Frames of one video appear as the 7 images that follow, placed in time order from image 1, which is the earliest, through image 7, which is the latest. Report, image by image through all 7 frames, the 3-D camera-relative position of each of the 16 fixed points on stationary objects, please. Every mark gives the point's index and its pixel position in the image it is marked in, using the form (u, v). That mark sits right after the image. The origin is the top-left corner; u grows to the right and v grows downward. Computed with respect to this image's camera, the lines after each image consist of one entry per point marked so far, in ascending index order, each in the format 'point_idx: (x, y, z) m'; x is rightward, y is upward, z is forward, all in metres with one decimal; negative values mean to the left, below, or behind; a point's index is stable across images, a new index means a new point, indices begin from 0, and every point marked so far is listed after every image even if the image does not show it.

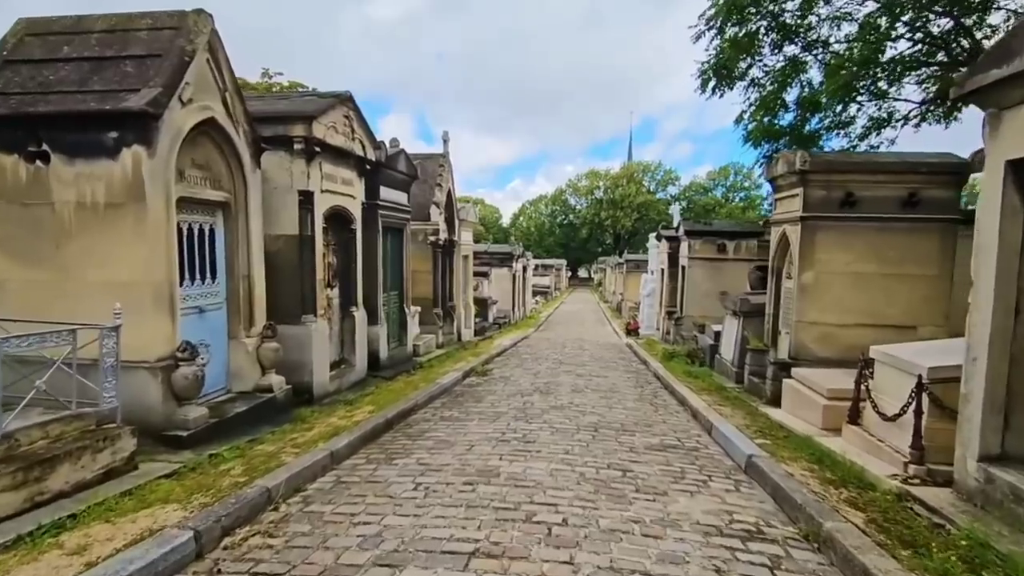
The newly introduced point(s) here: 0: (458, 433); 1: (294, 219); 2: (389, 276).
0: (-0.6, -1.7, +6.9) m
1: (-2.7, +0.9, +7.3) m
2: (-2.2, +0.2, +10.6) m
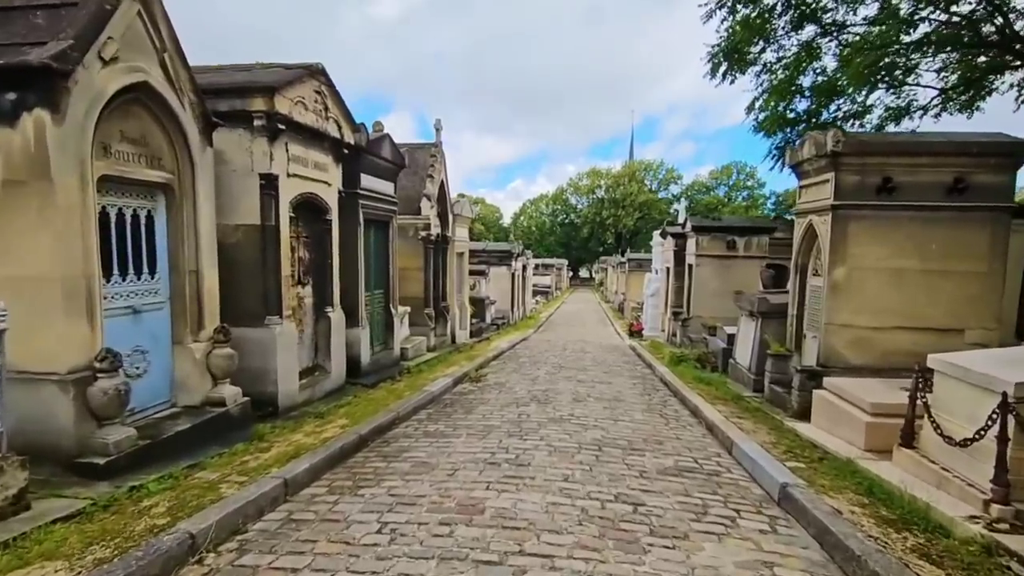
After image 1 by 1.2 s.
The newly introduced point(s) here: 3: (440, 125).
0: (-0.7, -1.7, +6.0) m
1: (-2.8, +0.9, +6.3) m
2: (-2.3, +0.2, +9.7) m
3: (-1.7, +3.8, +13.3) m
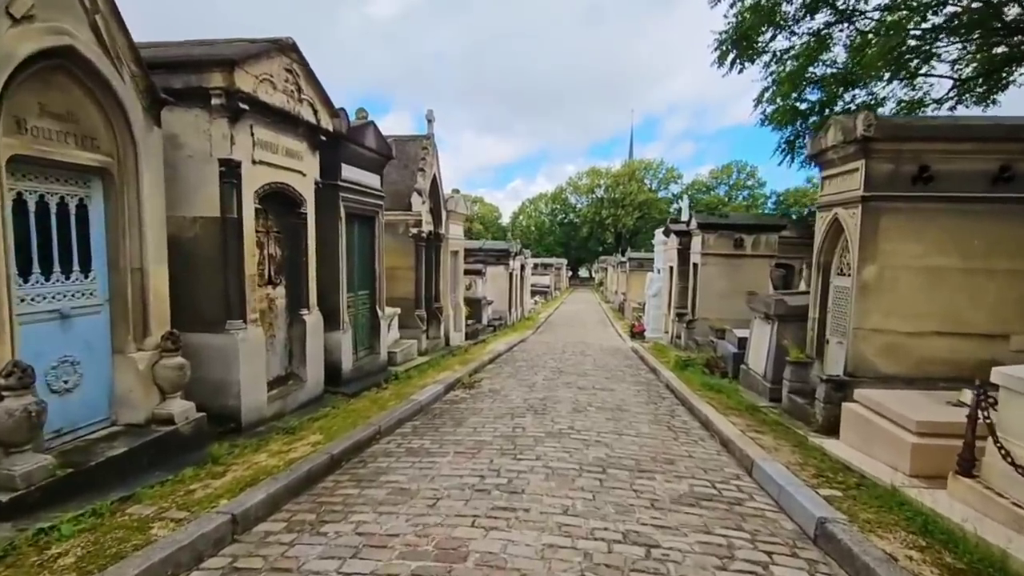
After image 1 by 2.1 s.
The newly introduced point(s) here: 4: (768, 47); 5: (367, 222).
0: (-0.8, -1.7, +5.2) m
1: (-2.9, +0.9, +5.6) m
2: (-2.4, +0.2, +9.0) m
3: (-1.7, +3.8, +12.6) m
4: (+5.9, +5.6, +13.4) m
5: (-2.3, +1.1, +9.3) m
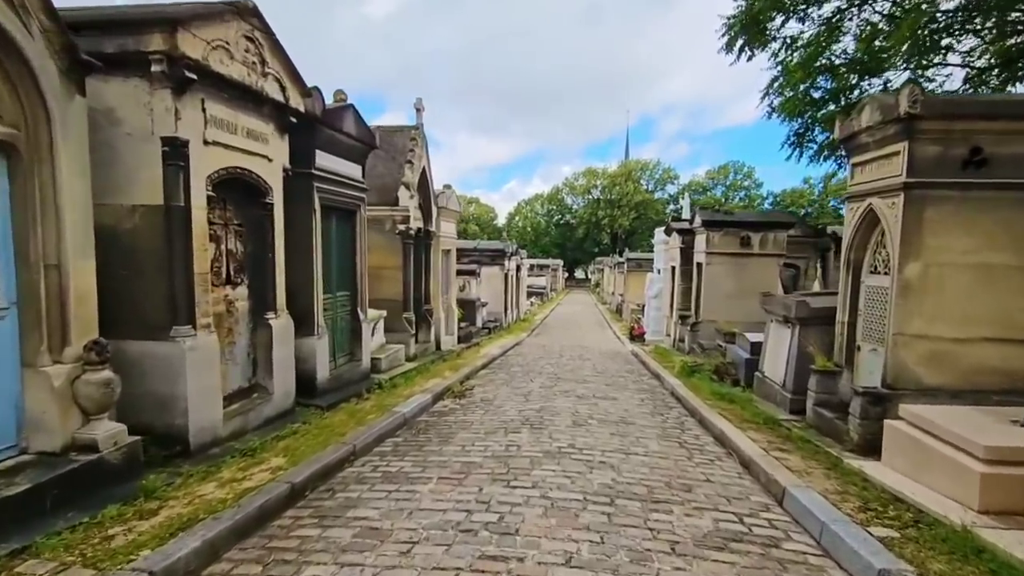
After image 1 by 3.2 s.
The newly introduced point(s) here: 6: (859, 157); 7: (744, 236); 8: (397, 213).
0: (-0.9, -1.7, +4.4) m
1: (-2.9, +0.9, +4.8) m
2: (-2.5, +0.2, +8.1) m
3: (-1.9, +3.7, +11.8) m
4: (+5.8, +5.6, +12.7) m
5: (-2.4, +1.1, +8.5) m
6: (+3.8, +1.4, +6.3) m
7: (+5.6, +1.2, +14.1) m
8: (-2.2, +1.4, +11.1) m
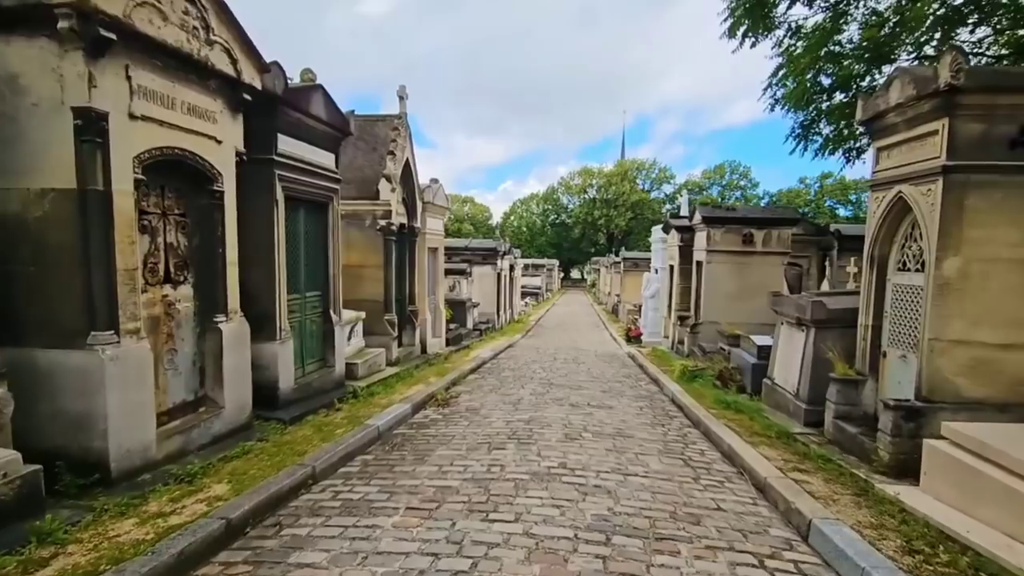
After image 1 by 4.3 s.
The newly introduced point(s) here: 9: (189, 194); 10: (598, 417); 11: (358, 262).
0: (-1.0, -1.7, +3.7) m
1: (-3.1, +0.9, +4.1) m
2: (-2.7, +0.2, +7.4) m
3: (-2.1, +3.7, +11.1) m
4: (+5.6, +5.6, +12.0) m
5: (-2.6, +1.1, +7.7) m
6: (+3.6, +1.4, +5.6) m
7: (+5.4, +1.3, +13.4) m
8: (-2.4, +1.4, +10.3) m
9: (-2.9, +0.9, +5.3) m
10: (+1.2, -1.8, +8.0) m
11: (-2.8, +0.5, +10.6) m
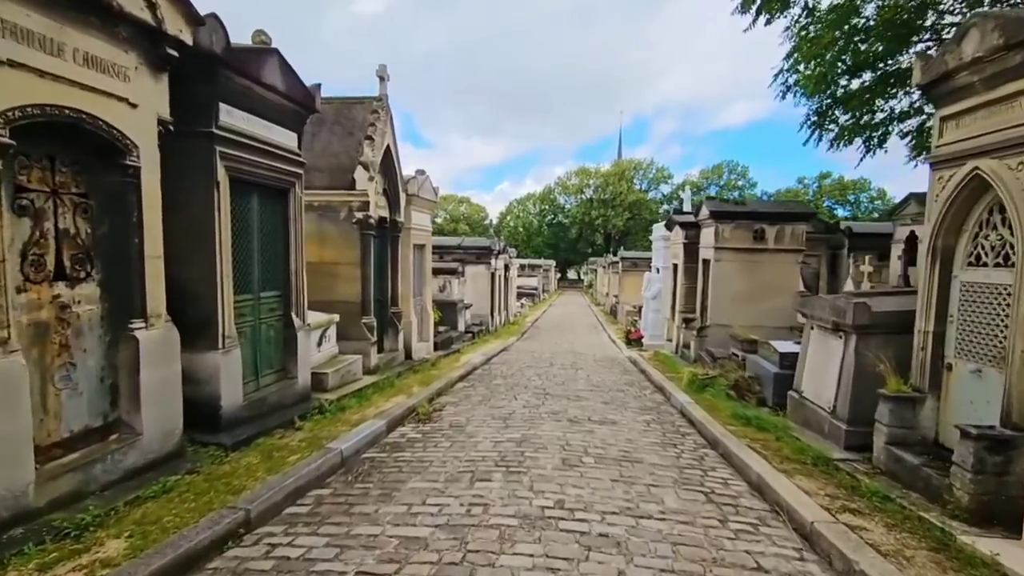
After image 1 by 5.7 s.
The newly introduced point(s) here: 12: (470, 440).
0: (-1.1, -1.7, +2.7) m
1: (-3.2, +0.9, +3.0) m
2: (-2.8, +0.2, +6.3) m
3: (-2.2, +3.7, +10.0) m
4: (+5.5, +5.6, +11.0) m
5: (-2.7, +1.1, +6.7) m
6: (+3.5, +1.4, +4.6) m
7: (+5.2, +1.3, +12.4) m
8: (-2.5, +1.4, +9.3) m
9: (-3.0, +0.9, +4.3) m
10: (+1.1, -1.8, +7.0) m
11: (-3.0, +0.5, +9.6) m
12: (-0.5, -1.7, +6.7) m
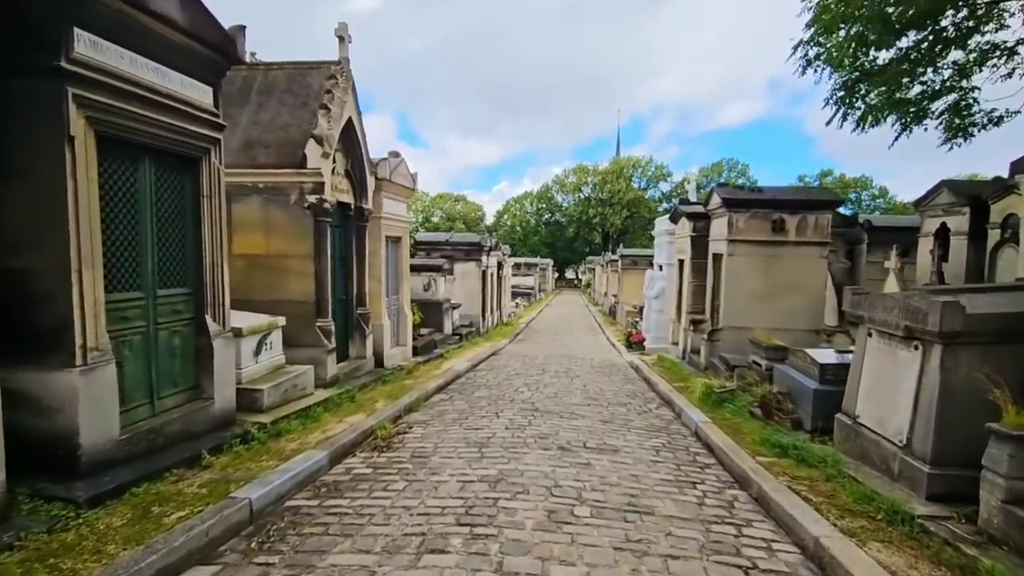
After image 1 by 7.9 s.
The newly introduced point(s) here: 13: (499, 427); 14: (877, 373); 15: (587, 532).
0: (-1.3, -1.6, +1.2) m
1: (-3.4, +0.9, +1.5) m
2: (-3.0, +0.3, +4.9) m
3: (-2.5, +3.8, +8.6) m
4: (+5.2, +5.6, +9.6) m
5: (-2.9, +1.1, +5.2) m
6: (+3.2, +1.5, +3.1) m
7: (+5.0, +1.3, +10.9) m
8: (-2.8, +1.5, +7.8) m
9: (-3.3, +0.9, +2.8) m
10: (+0.8, -1.7, +5.6) m
11: (-3.2, +0.5, +8.1) m
12: (-0.7, -1.7, +5.2) m
13: (-0.2, -1.7, +7.2) m
14: (+3.1, -0.7, +5.0) m
15: (+0.5, -1.7, +4.0) m
